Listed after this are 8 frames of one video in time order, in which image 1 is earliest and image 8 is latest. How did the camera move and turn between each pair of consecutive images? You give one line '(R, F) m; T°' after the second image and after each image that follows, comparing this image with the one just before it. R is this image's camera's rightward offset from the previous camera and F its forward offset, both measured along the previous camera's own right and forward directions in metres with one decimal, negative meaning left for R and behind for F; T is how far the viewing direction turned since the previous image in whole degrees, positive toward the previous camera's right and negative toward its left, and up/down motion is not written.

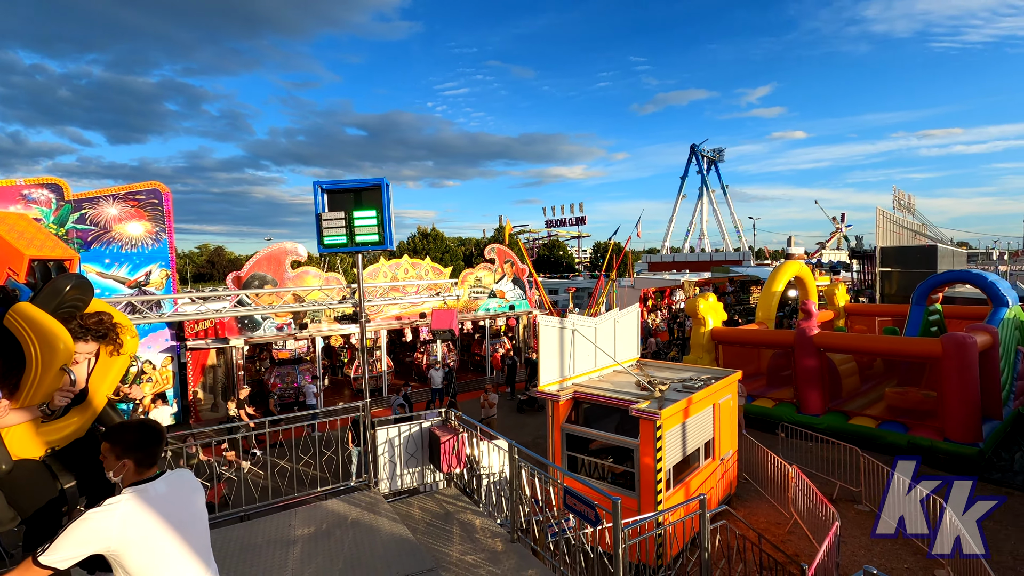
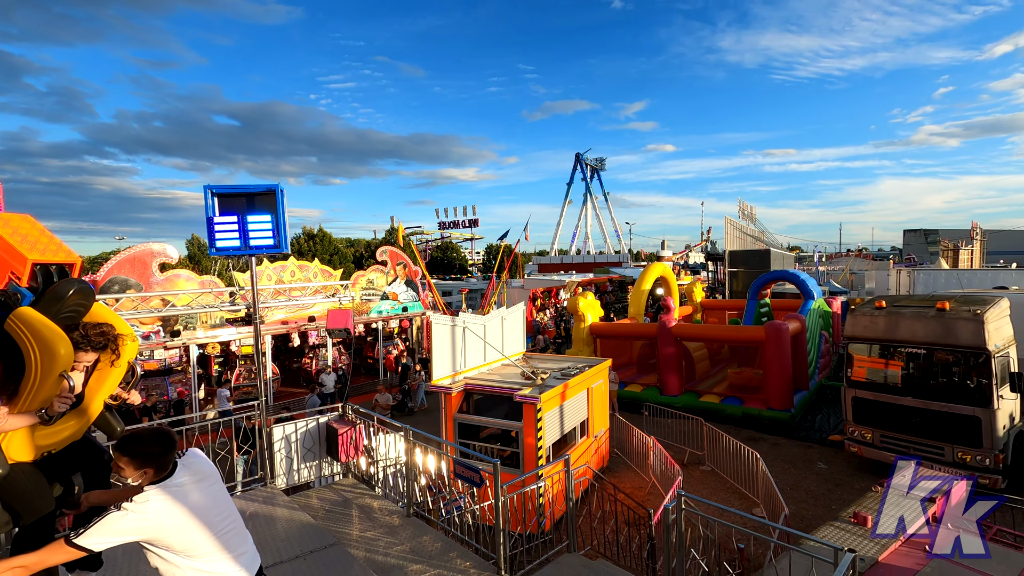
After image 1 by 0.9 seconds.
(0.0, -0.6) m; +12°
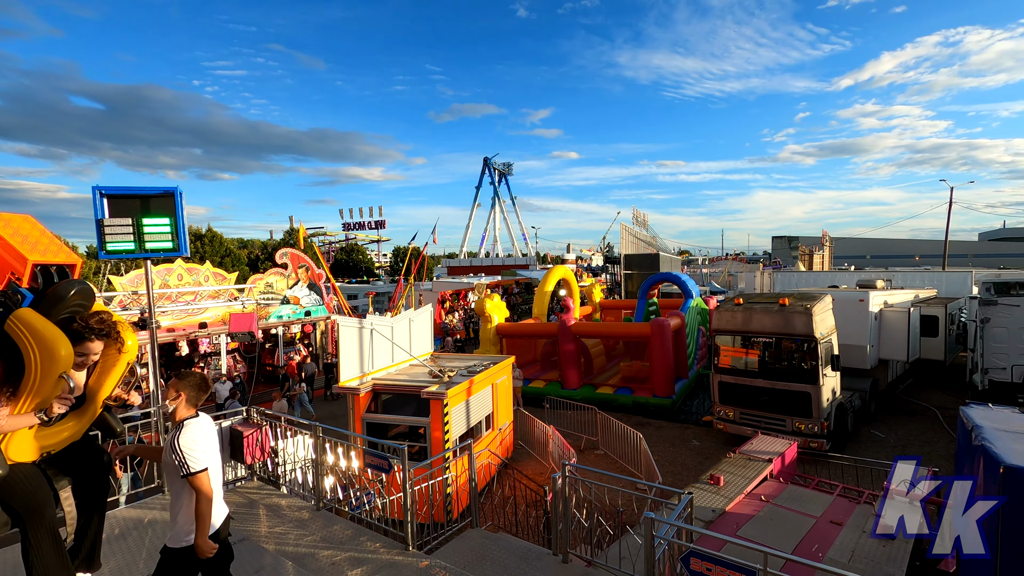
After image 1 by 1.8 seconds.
(0.0, -0.5) m; +11°
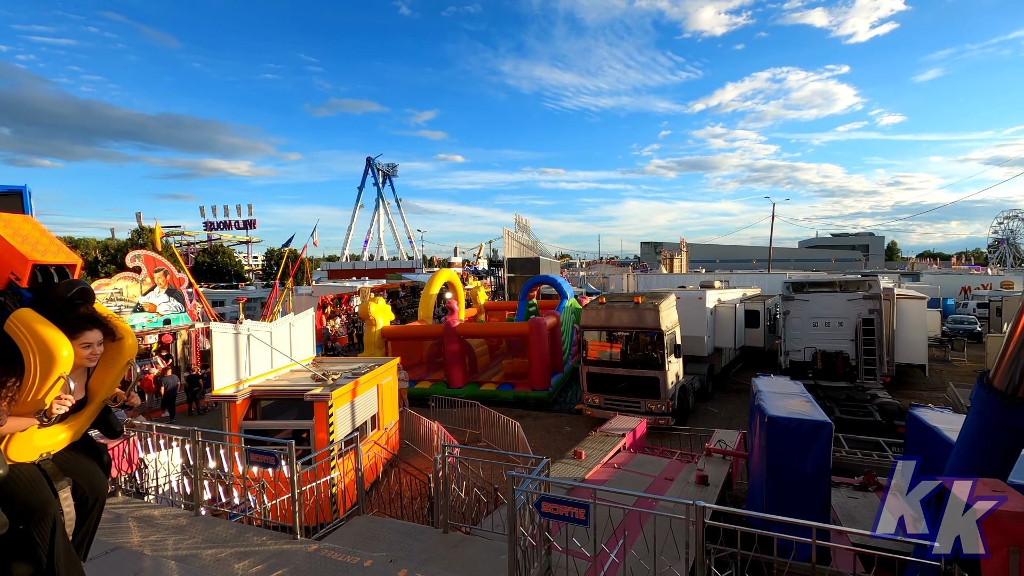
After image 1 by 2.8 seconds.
(0.0, -0.6) m; +13°
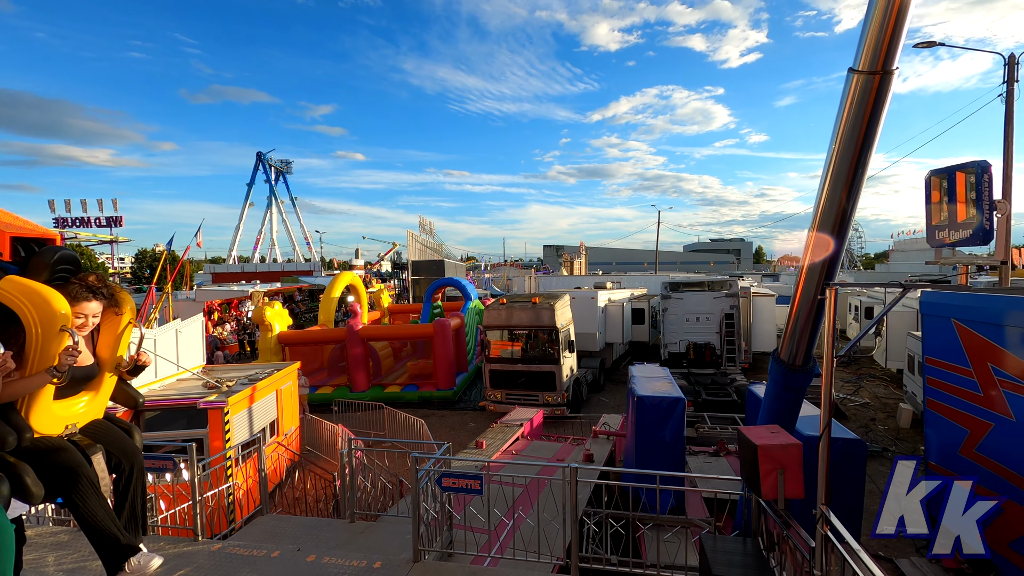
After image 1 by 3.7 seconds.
(0.0, -0.5) m; +11°
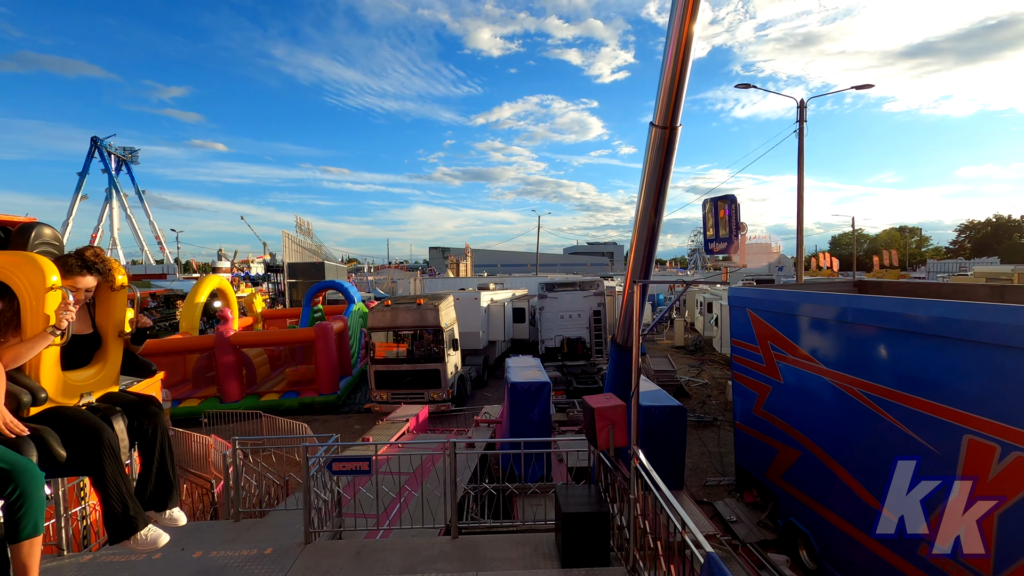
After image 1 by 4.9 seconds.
(0.0, -0.7) m; +13°
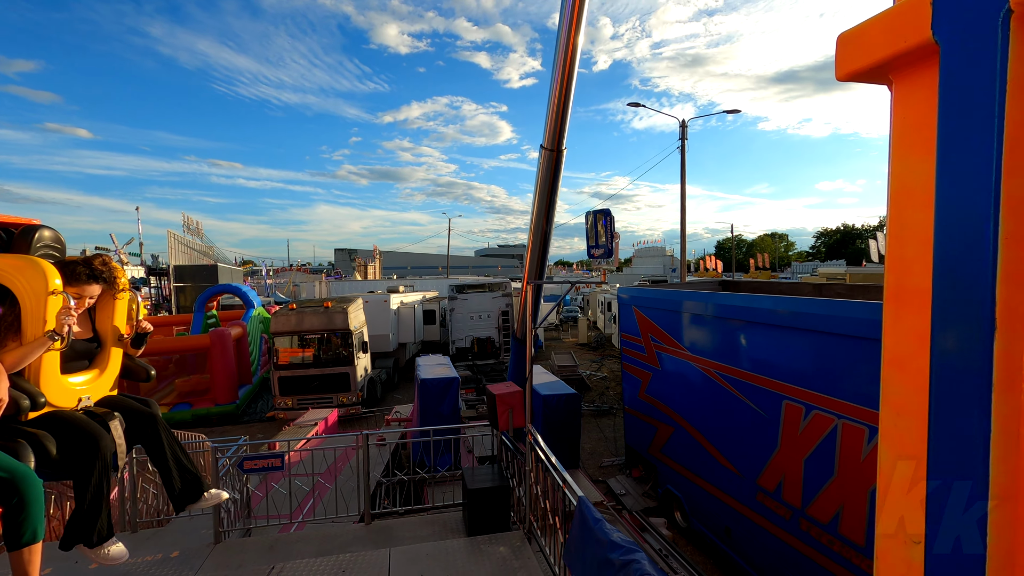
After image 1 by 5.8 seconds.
(0.0, -0.5) m; +10°
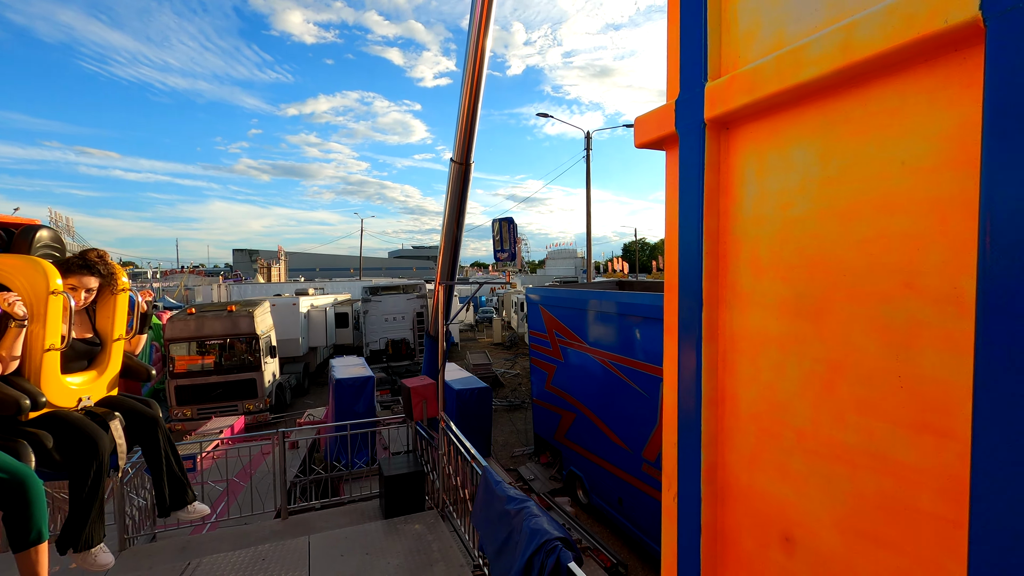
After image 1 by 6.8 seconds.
(0.0, -0.5) m; +10°
